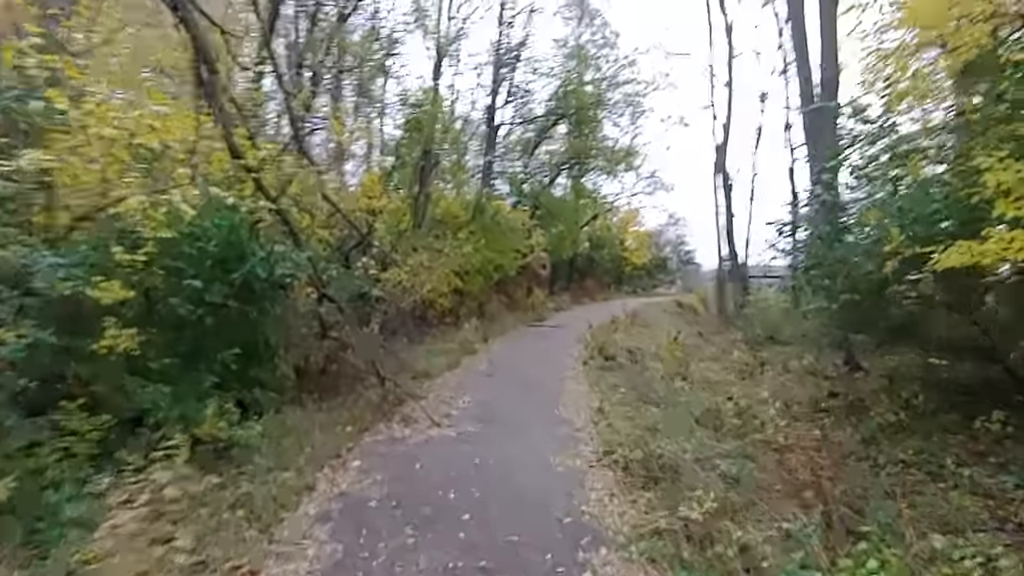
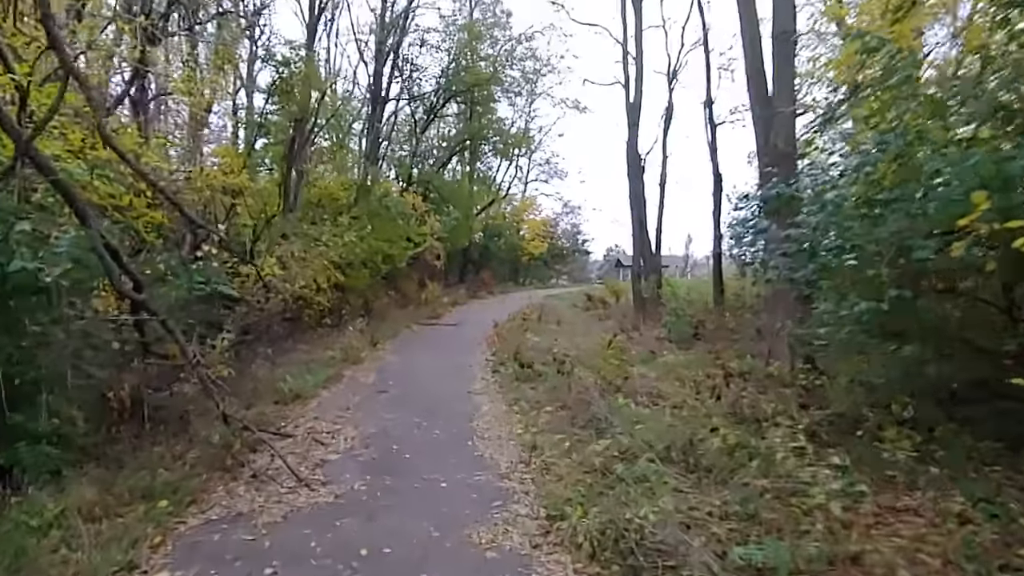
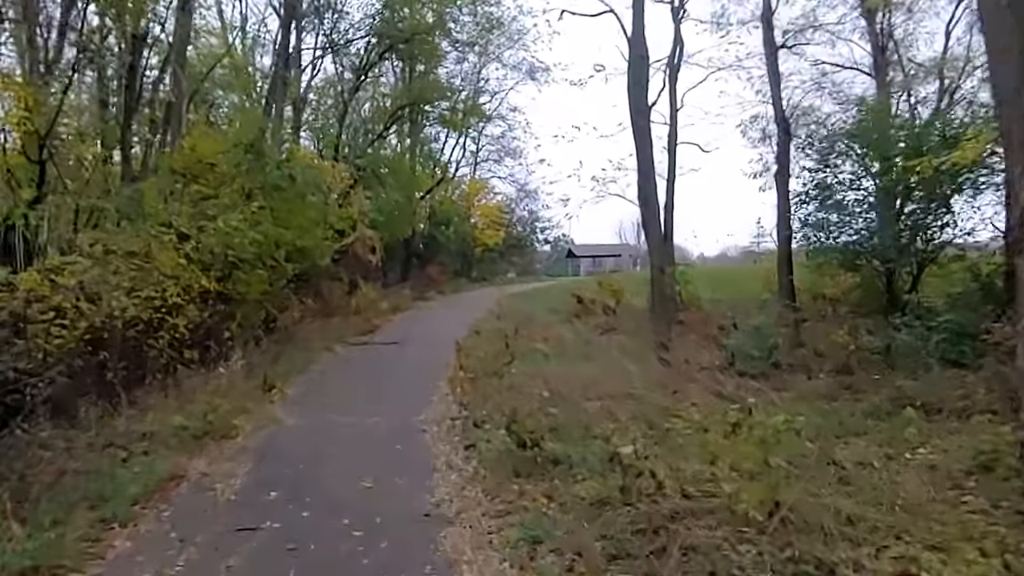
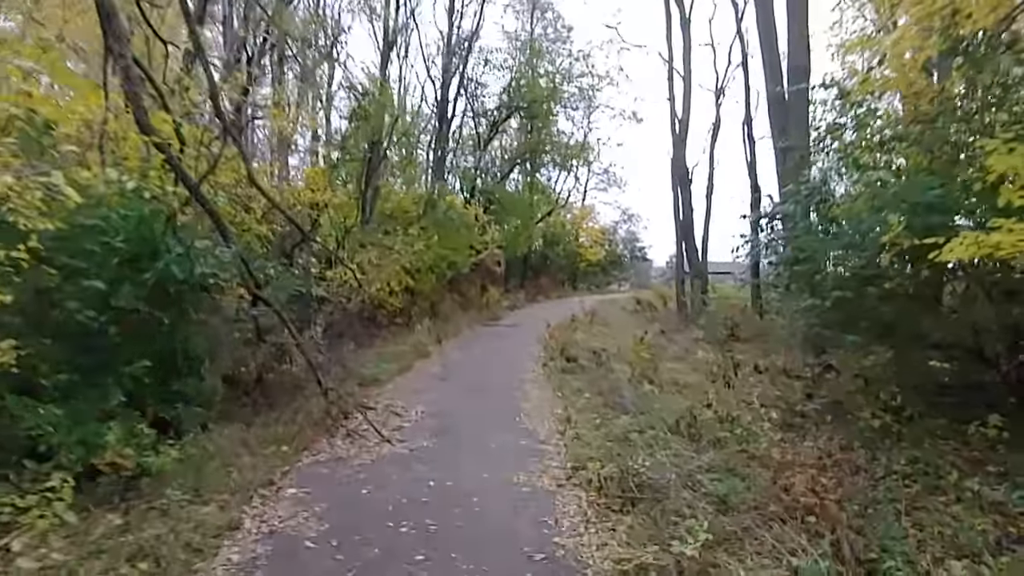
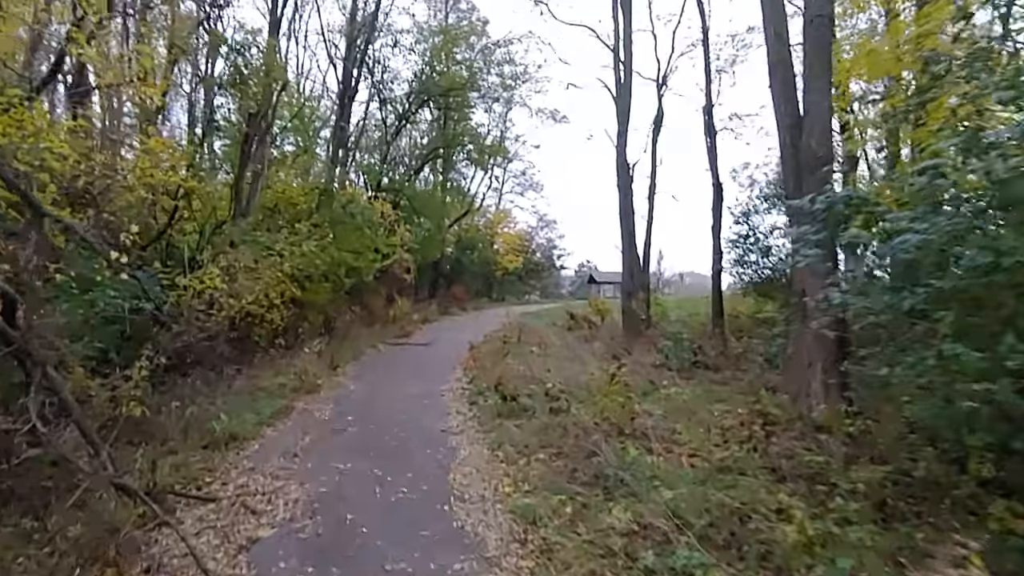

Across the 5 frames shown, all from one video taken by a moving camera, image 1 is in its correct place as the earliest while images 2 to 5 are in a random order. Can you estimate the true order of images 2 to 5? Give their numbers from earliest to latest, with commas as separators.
4, 2, 5, 3
